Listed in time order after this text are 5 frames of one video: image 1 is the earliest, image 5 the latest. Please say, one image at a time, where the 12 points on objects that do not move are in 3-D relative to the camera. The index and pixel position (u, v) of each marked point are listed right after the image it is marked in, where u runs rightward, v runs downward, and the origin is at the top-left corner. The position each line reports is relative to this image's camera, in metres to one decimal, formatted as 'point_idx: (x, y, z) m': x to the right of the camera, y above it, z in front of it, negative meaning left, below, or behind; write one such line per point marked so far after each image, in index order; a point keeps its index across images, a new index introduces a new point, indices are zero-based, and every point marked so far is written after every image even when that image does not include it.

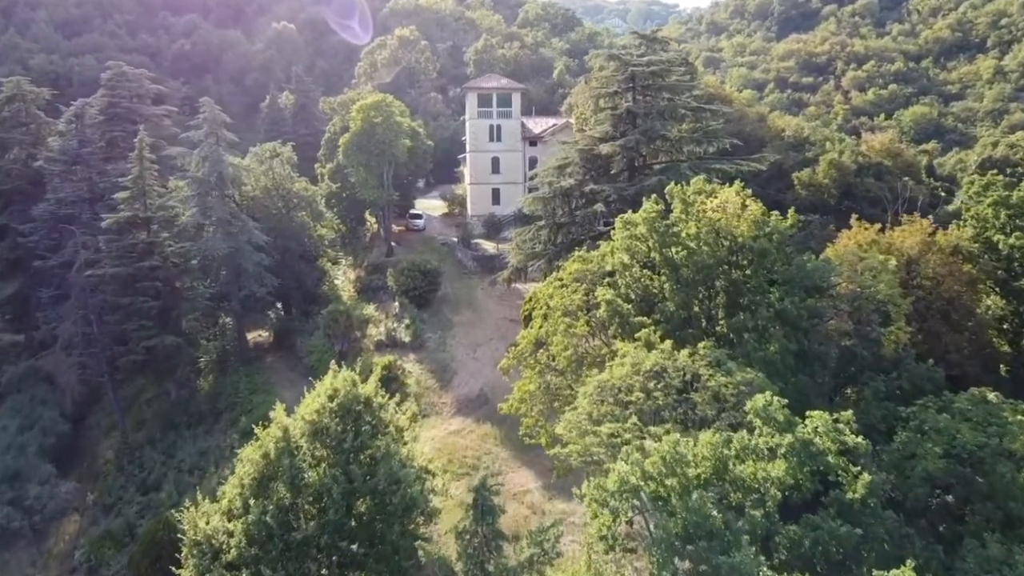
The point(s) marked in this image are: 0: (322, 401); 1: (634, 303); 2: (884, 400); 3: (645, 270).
0: (-3.6, -2.2, +13.0) m
1: (+3.0, -0.4, +17.9) m
2: (+9.5, -2.9, +18.2) m
3: (+3.4, +0.4, +18.0) m
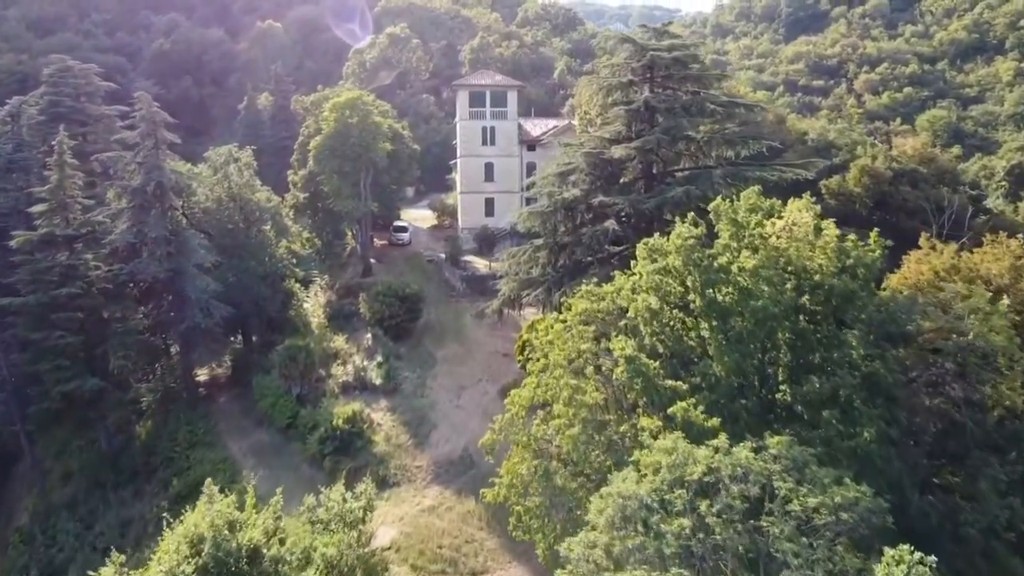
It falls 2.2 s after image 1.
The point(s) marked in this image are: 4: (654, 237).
0: (-3.9, -3.2, +8.3) m
1: (+2.8, -1.3, +13.1) m
2: (+9.2, -3.8, +13.4) m
3: (+3.1, -0.5, +13.3) m
4: (+2.8, +1.0, +13.8) m
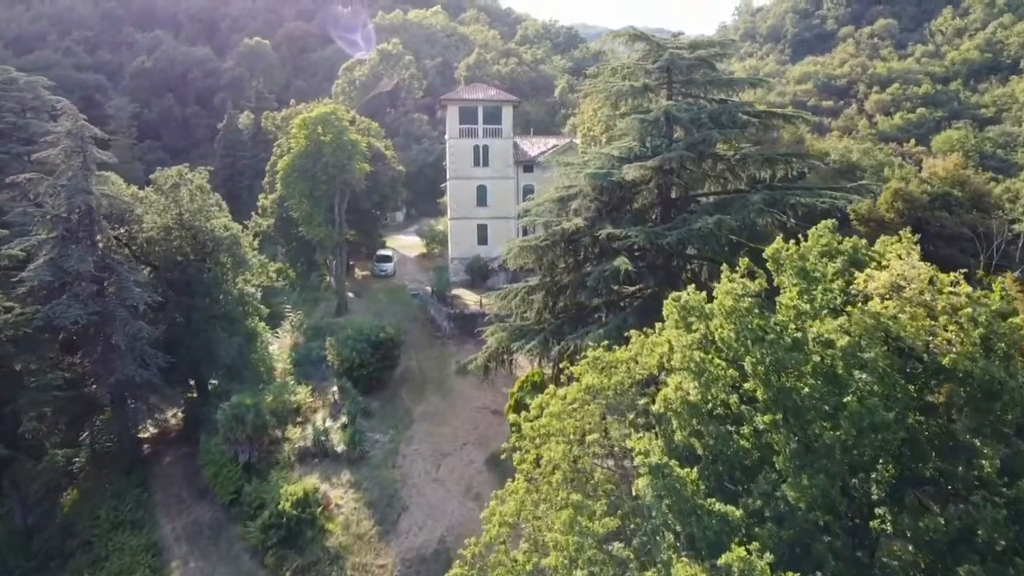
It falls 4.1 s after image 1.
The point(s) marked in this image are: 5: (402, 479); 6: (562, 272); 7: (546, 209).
0: (-4.2, -4.0, +4.2) m
1: (+2.5, -2.3, +9.1) m
2: (+8.9, -4.8, +9.3) m
3: (+2.8, -1.5, +9.3) m
4: (+2.4, 0.0, +9.9) m
5: (-2.9, -5.0, +18.9) m
6: (+1.2, +0.4, +17.7) m
7: (+0.9, +2.1, +18.8) m
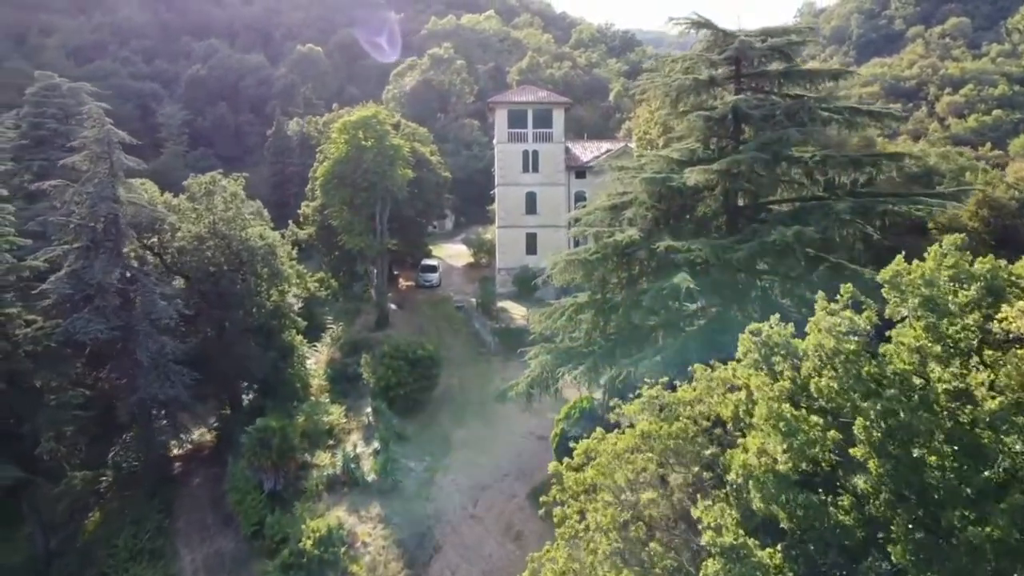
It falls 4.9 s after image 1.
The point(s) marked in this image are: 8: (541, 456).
0: (-4.2, -4.2, +2.7) m
1: (+2.8, -2.7, +7.1) m
2: (+9.2, -5.2, +6.8) m
3: (+3.2, -1.9, +7.3) m
4: (+2.9, -0.4, +7.9) m
5: (-1.8, -5.4, +17.2) m
6: (+2.2, 0.0, +15.8) m
7: (+2.0, +1.7, +16.9) m
8: (+0.7, -4.5, +19.1) m
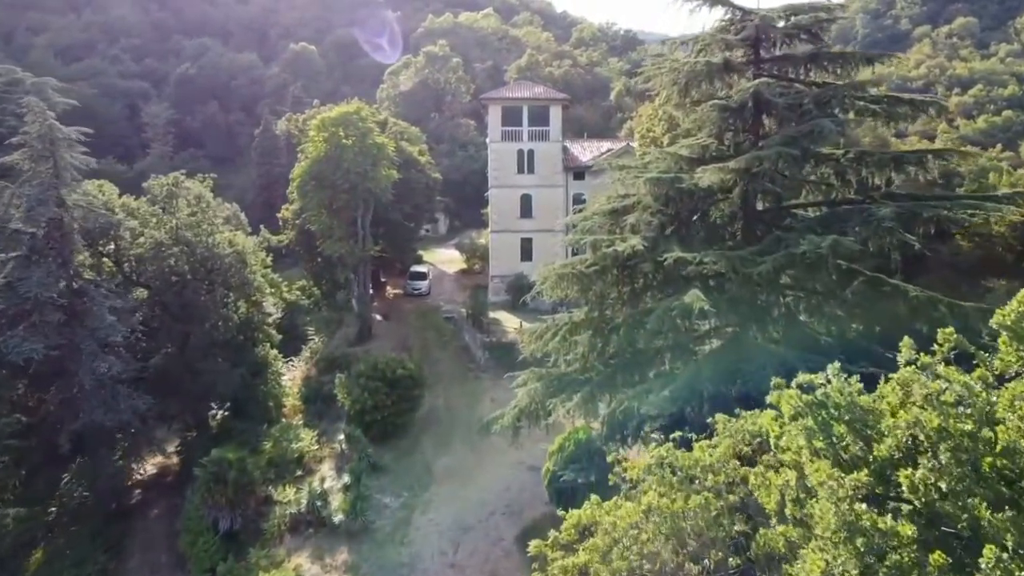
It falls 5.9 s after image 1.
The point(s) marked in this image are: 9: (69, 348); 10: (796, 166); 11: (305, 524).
0: (-4.6, -4.5, +0.6) m
1: (+2.5, -3.0, +5.0) m
2: (+8.9, -5.5, +4.6) m
3: (+2.9, -2.2, +5.2) m
4: (+2.6, -0.7, +5.8) m
5: (-2.1, -5.8, +15.1) m
6: (+1.9, -0.3, +13.6) m
7: (+1.7, +1.3, +14.8) m
8: (+0.5, -4.8, +16.9) m
9: (-10.9, -1.5, +17.6) m
10: (+5.0, +2.2, +12.7) m
11: (-4.8, -5.4, +16.4) m
